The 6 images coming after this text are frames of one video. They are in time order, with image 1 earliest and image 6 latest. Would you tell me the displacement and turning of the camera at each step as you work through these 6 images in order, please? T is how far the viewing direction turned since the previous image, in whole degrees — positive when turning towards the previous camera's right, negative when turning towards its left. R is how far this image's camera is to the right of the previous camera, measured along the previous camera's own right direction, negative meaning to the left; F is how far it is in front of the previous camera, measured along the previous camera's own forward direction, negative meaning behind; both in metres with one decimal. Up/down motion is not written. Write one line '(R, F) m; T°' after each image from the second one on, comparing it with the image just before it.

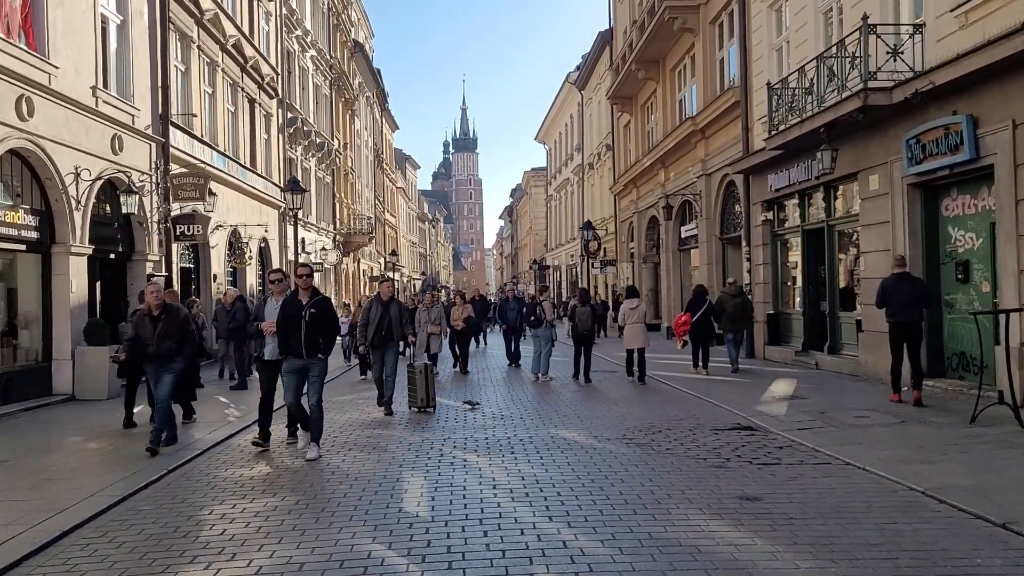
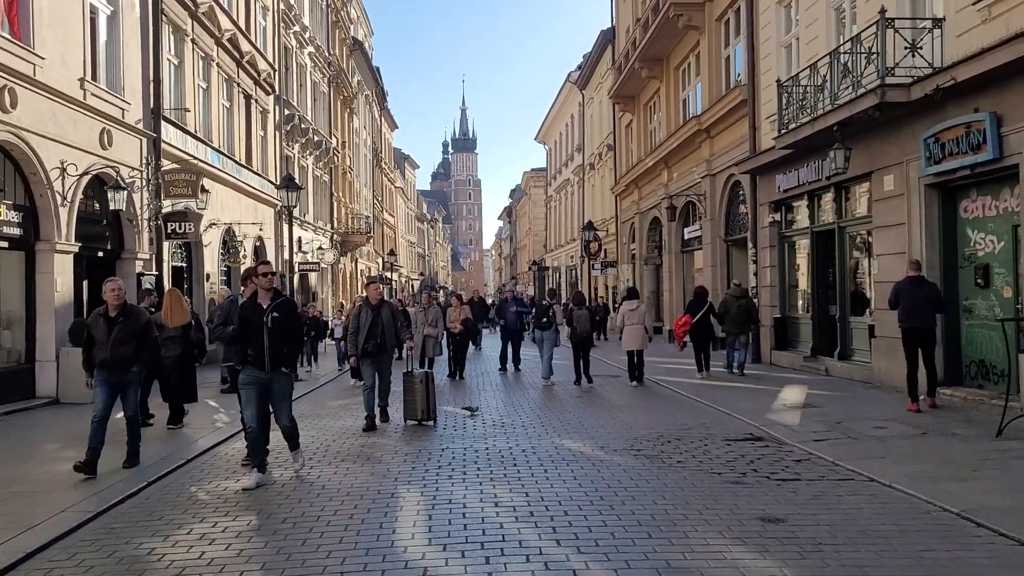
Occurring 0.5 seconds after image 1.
(0.0, +0.5) m; 0°
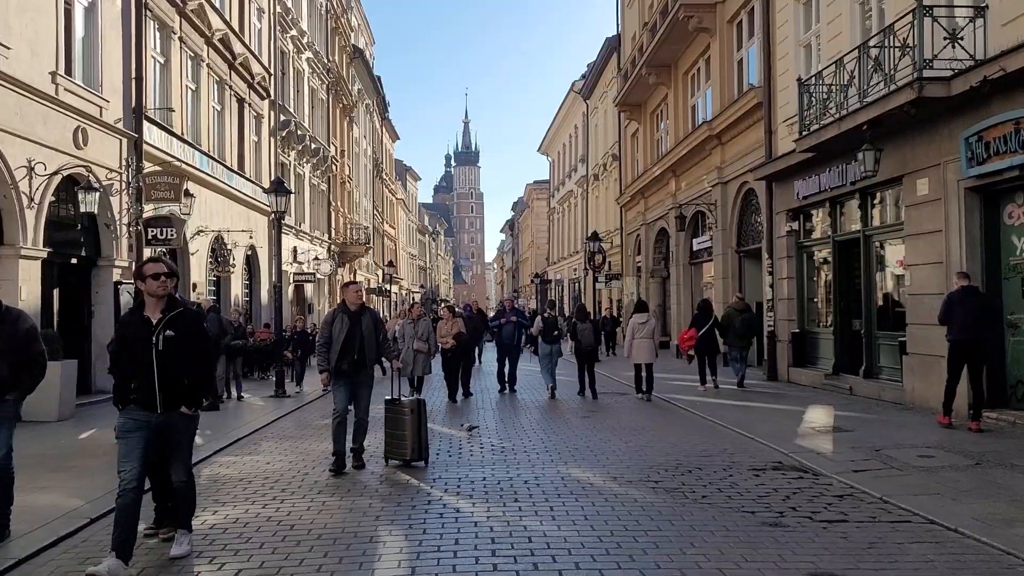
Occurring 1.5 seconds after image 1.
(0.0, +1.0) m; 0°
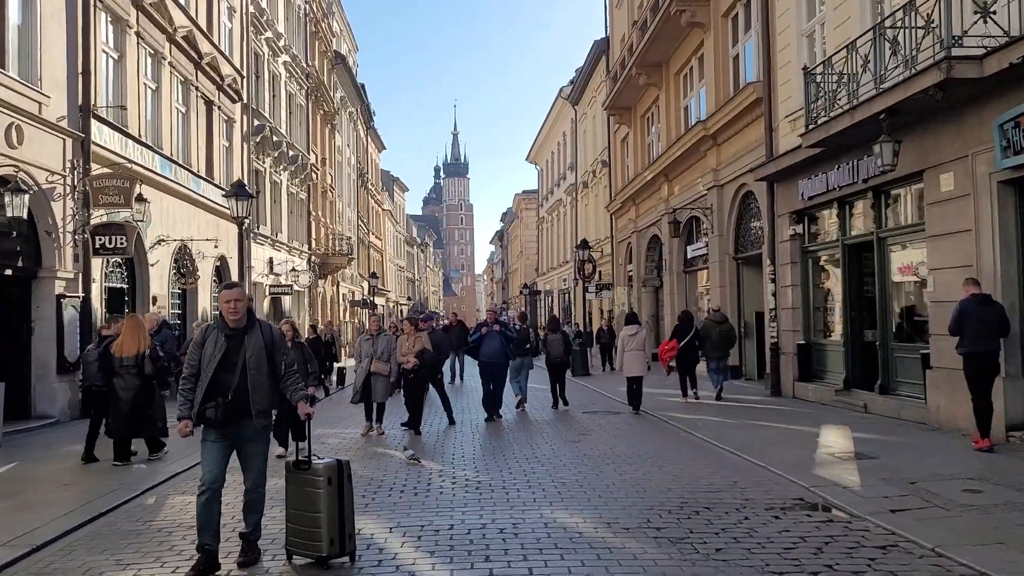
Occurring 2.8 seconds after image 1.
(+0.1, +1.3) m; +1°
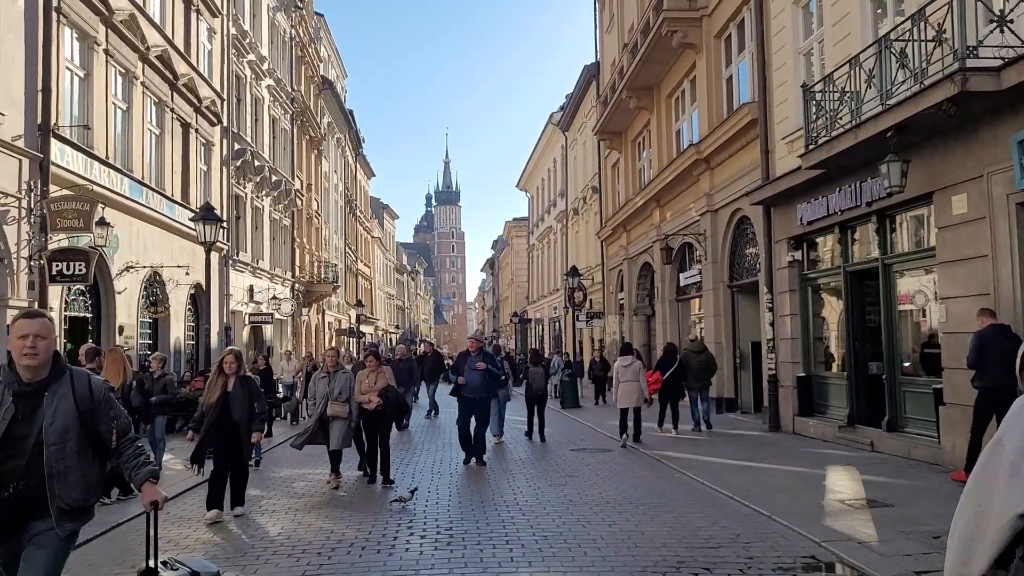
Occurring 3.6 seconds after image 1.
(+0.1, +0.8) m; +1°
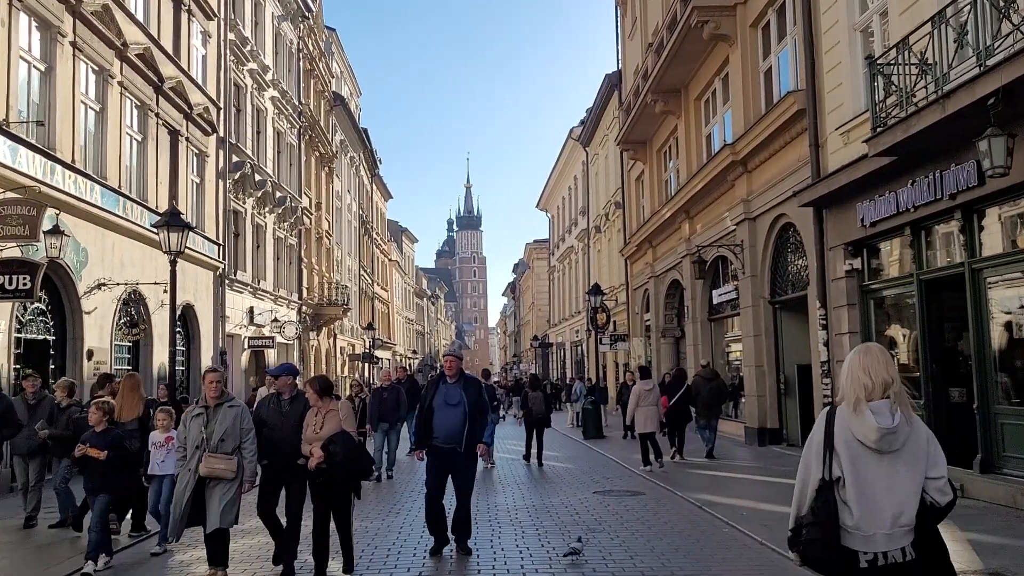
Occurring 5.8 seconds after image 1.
(+0.1, +2.0) m; -1°
